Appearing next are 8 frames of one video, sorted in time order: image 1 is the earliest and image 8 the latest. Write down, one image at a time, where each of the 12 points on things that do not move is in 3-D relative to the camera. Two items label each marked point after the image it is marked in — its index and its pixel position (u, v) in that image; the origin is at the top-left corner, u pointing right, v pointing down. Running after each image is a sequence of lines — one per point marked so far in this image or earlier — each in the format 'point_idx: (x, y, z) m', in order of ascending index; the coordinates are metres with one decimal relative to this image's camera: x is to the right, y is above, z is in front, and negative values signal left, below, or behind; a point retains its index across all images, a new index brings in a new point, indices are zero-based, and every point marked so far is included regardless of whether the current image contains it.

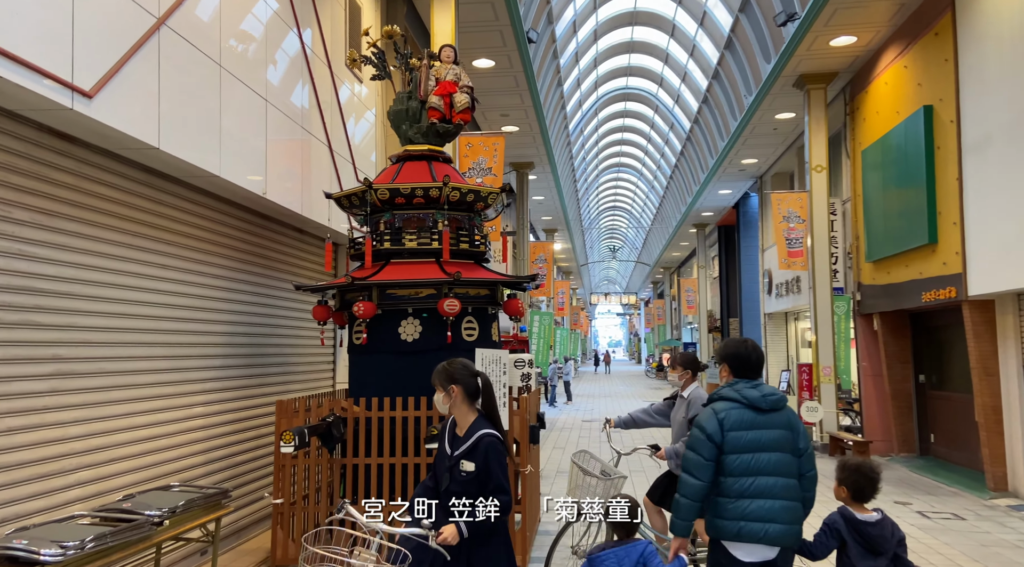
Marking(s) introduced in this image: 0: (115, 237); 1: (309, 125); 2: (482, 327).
0: (-3.2, +0.4, +6.0) m
1: (-2.4, +1.9, +8.8) m
2: (-0.3, -0.5, +8.0) m
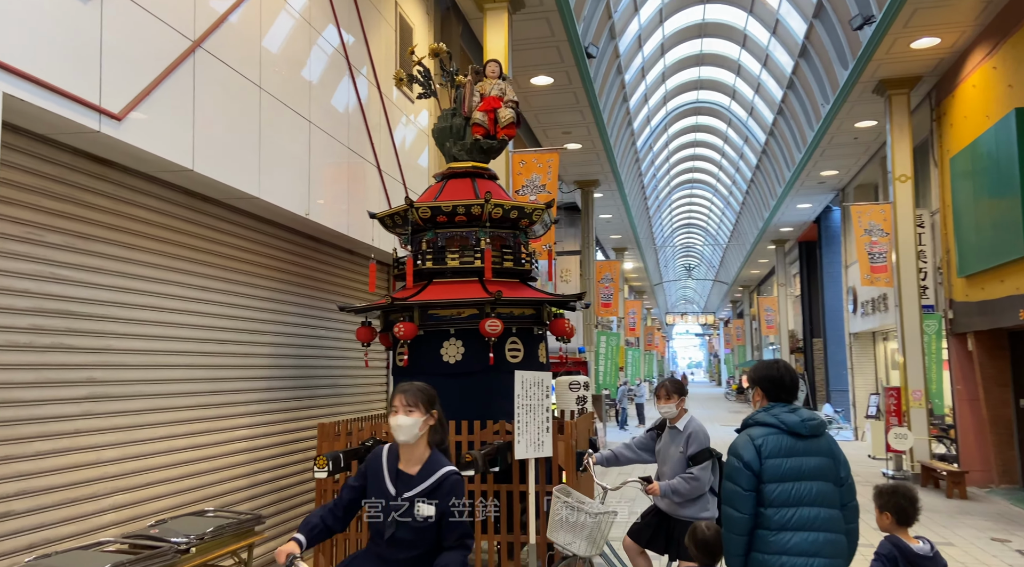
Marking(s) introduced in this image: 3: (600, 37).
0: (-2.9, +0.2, +6.0) m
1: (-1.8, +1.6, +8.7) m
2: (+0.2, -0.7, +7.7) m
3: (+2.0, +5.6, +17.0) m
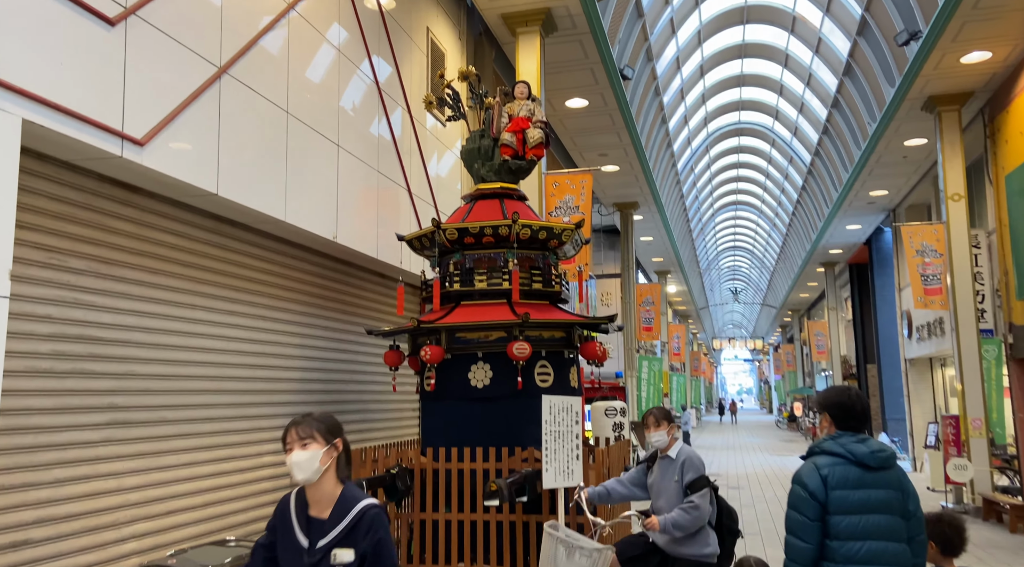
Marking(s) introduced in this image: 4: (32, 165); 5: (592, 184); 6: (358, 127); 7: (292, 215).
0: (-2.7, 0.0, +6.0) m
1: (-1.5, +1.4, +8.7) m
2: (+0.4, -0.9, +7.5) m
3: (+2.8, +5.1, +16.9) m
4: (-3.1, +0.8, +4.8) m
5: (+1.2, +1.5, +11.4) m
6: (-1.6, +1.7, +8.5) m
7: (-1.9, +0.6, +6.8) m
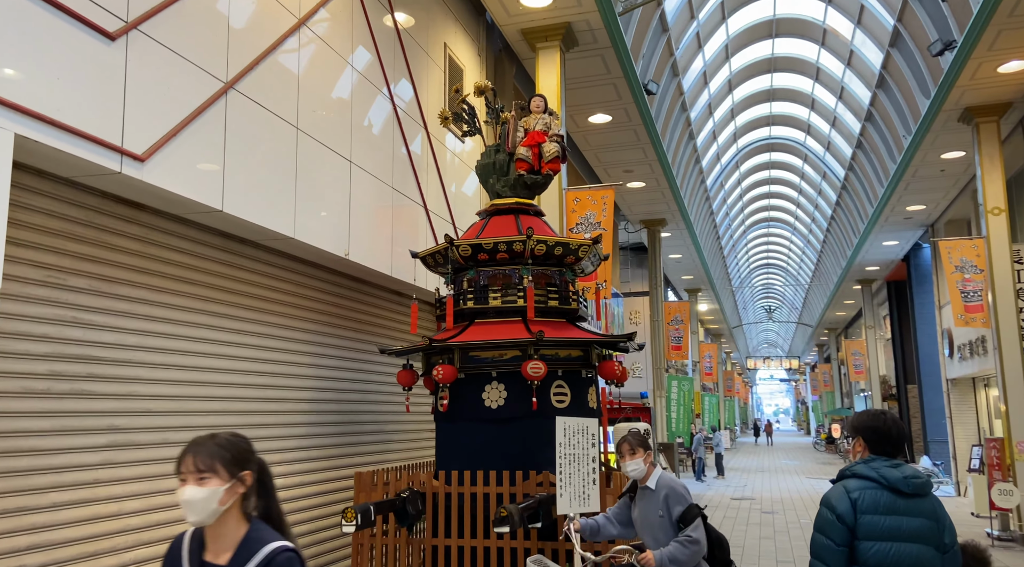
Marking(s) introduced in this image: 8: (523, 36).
0: (-2.6, -0.1, +5.9) m
1: (-1.3, +1.2, +8.6) m
2: (+0.6, -1.1, +7.2) m
3: (+3.3, +4.7, +16.7) m
4: (-3.0, +0.6, +4.7) m
5: (+1.5, +1.2, +11.2) m
6: (-1.4, +1.5, +8.4) m
7: (-1.8, +0.5, +6.7) m
8: (+0.2, +3.9, +11.8) m
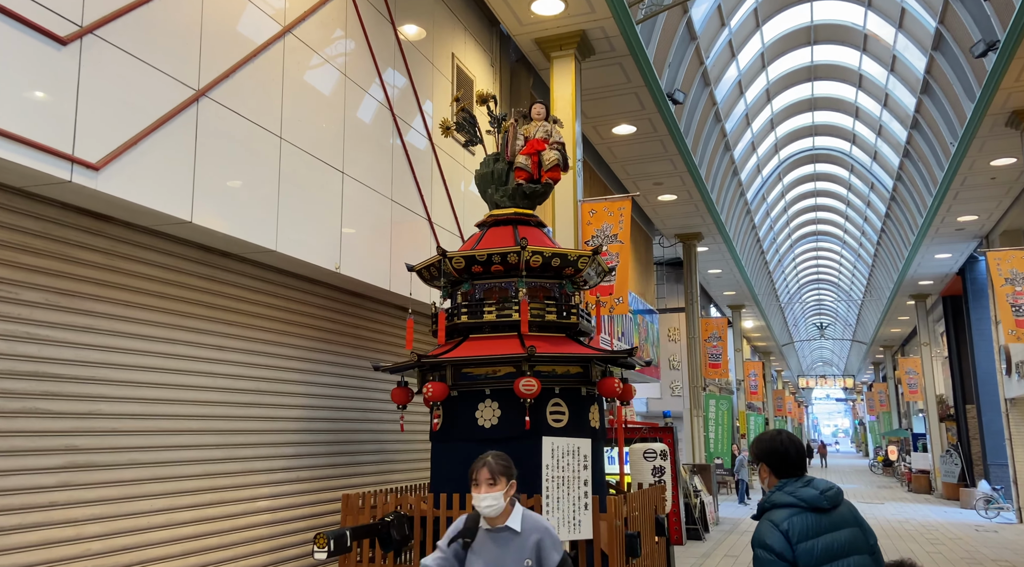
0: (-2.7, -0.3, +5.7) m
1: (-1.3, +1.0, +8.4) m
2: (+0.5, -1.2, +6.9) m
3: (+3.9, +4.3, +16.2) m
4: (-3.2, +0.6, +4.6) m
5: (+1.7, +1.0, +10.8) m
6: (-1.4, +1.3, +8.2) m
7: (-1.9, +0.3, +6.5) m
8: (+0.4, +3.7, +11.5) m
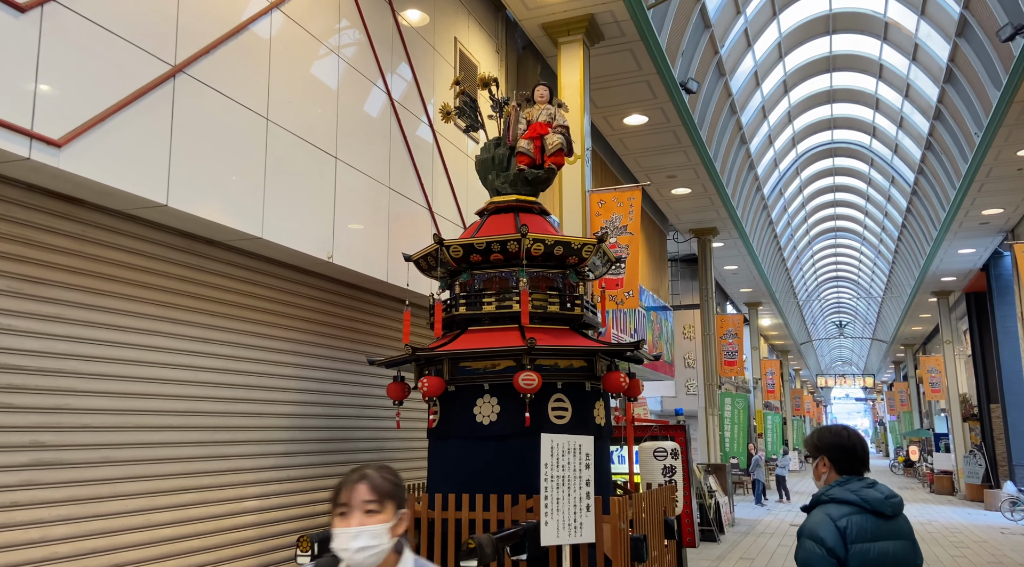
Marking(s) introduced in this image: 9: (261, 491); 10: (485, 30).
0: (-2.8, -0.2, +5.5) m
1: (-1.2, +1.1, +8.1) m
2: (+0.5, -1.1, +6.5) m
3: (+4.1, +4.5, +15.8) m
4: (-3.3, +0.6, +4.3) m
5: (+1.8, +1.1, +10.4) m
6: (-1.4, +1.4, +7.9) m
7: (-1.9, +0.4, +6.2) m
8: (+0.5, +3.8, +11.2) m
9: (-2.2, -1.8, +6.5) m
10: (-0.4, +3.6, +10.6) m
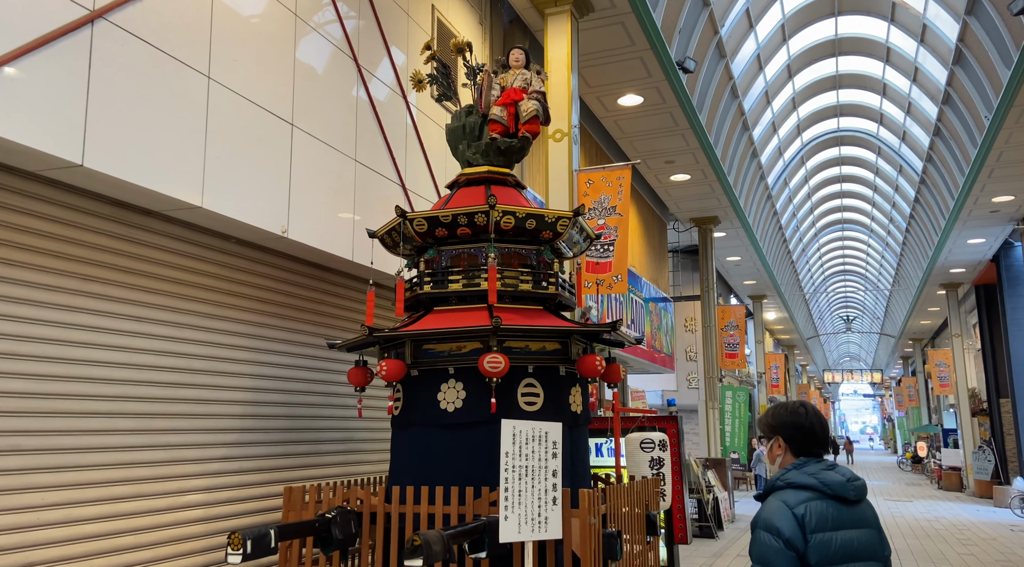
0: (-3.0, 0.0, +5.0) m
1: (-1.5, +1.3, +7.6) m
2: (+0.3, -0.9, +6.0) m
3: (+3.9, +4.7, +15.2) m
4: (-3.6, +0.8, +3.9) m
5: (+1.6, +1.4, +9.9) m
6: (-1.6, +1.6, +7.4) m
7: (-2.2, +0.6, +5.7) m
8: (+0.3, +4.0, +10.6) m
9: (-2.4, -1.6, +6.0) m
10: (-0.6, +3.8, +10.1) m
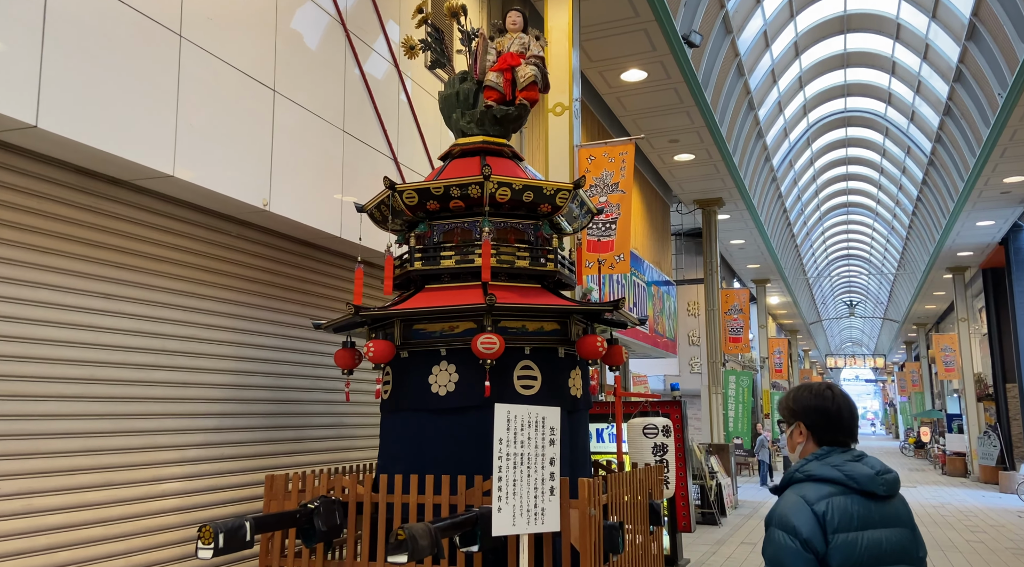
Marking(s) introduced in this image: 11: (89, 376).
0: (-3.1, +0.2, +4.6) m
1: (-1.5, +1.5, +7.2) m
2: (+0.3, -0.7, +5.7) m
3: (+3.9, +5.1, +14.8) m
4: (-3.6, +1.0, +3.5) m
5: (+1.5, +1.6, +9.5) m
6: (-1.7, +1.8, +7.0) m
7: (-2.2, +0.8, +5.3) m
8: (+0.3, +4.2, +10.2) m
9: (-2.5, -1.4, +5.7) m
10: (-0.6, +4.1, +9.6) m
11: (-2.8, -0.6, +5.0) m
